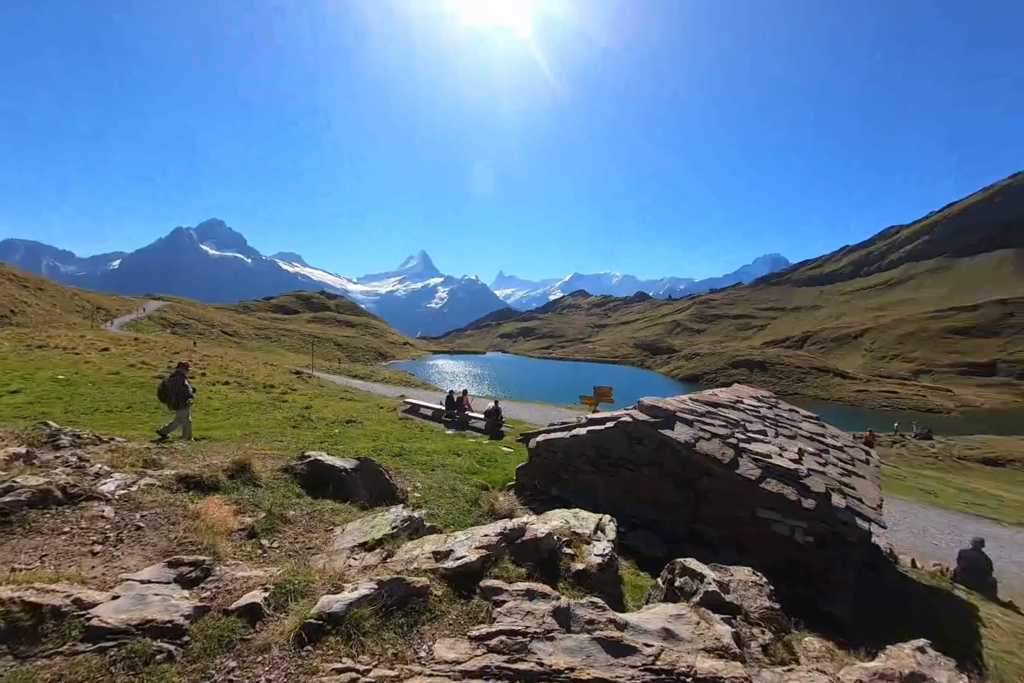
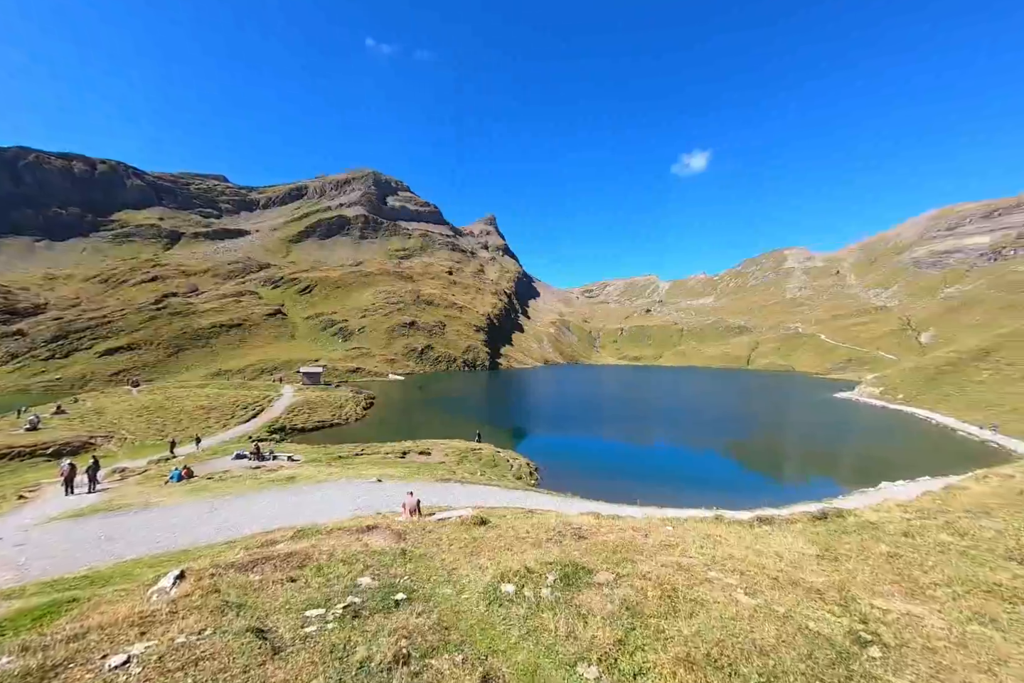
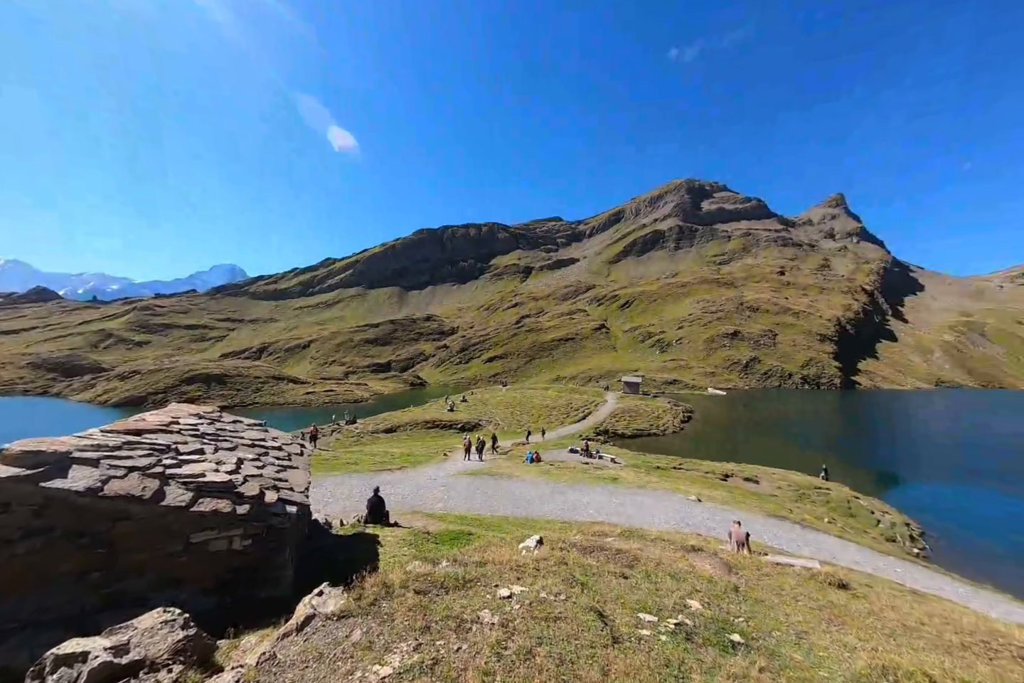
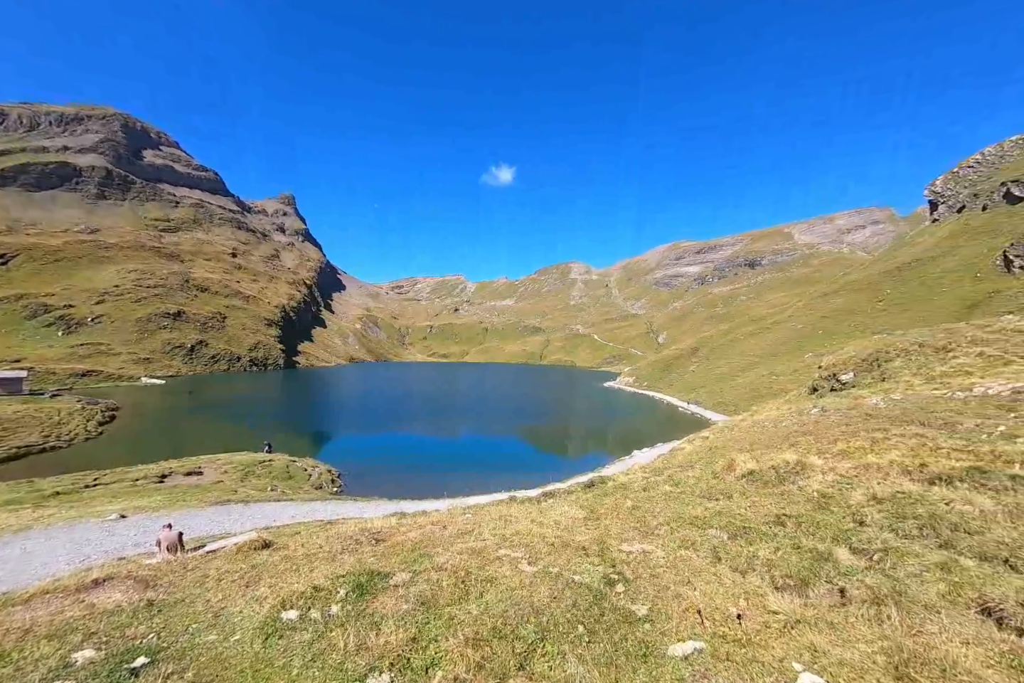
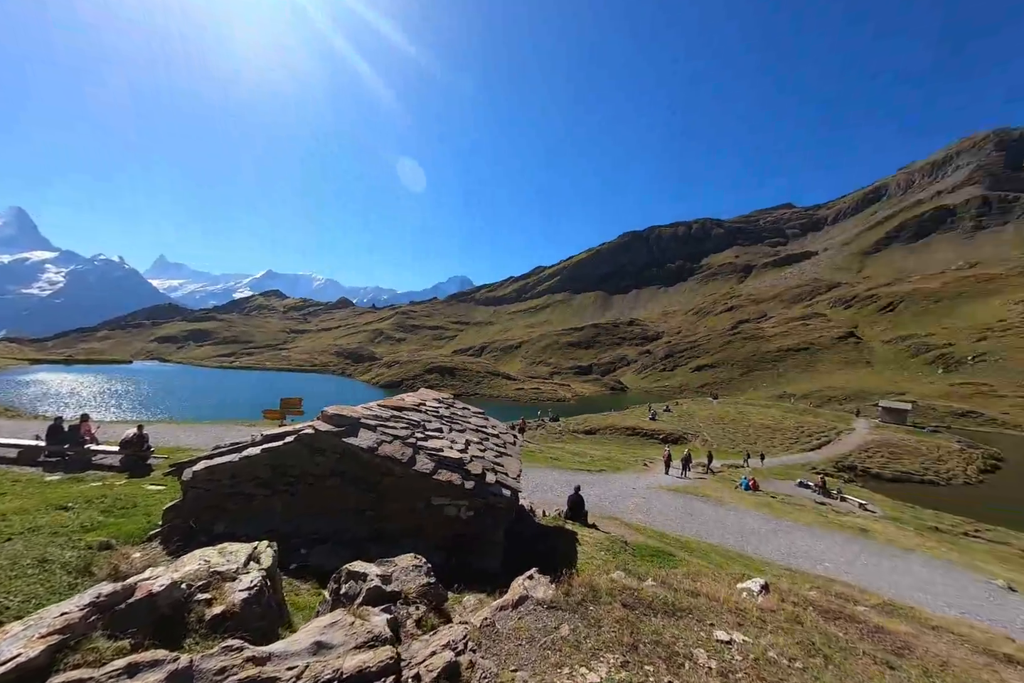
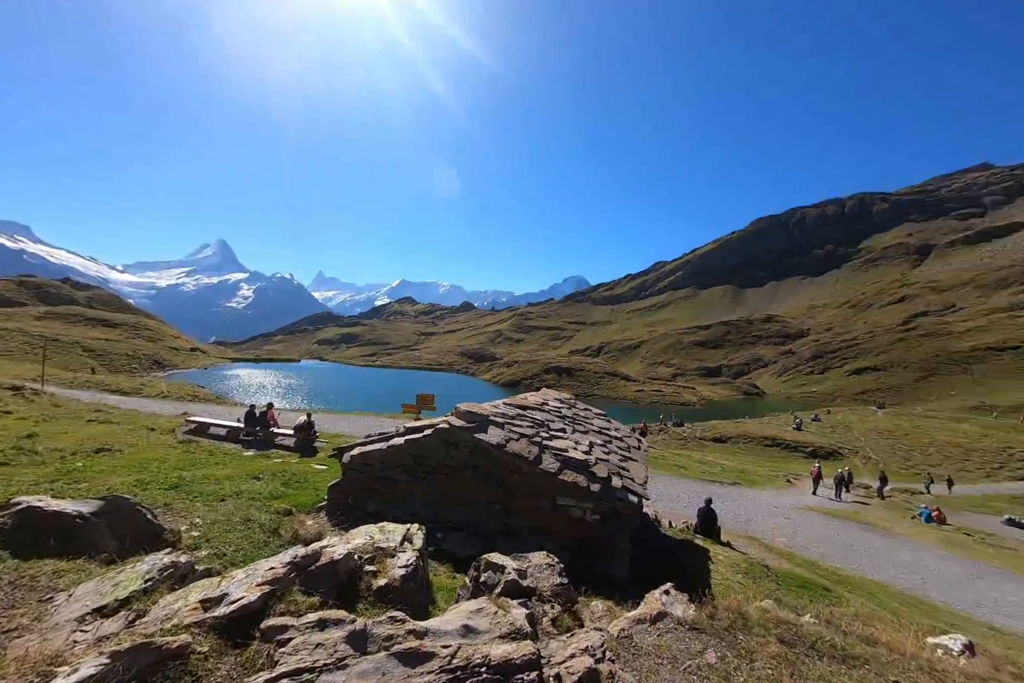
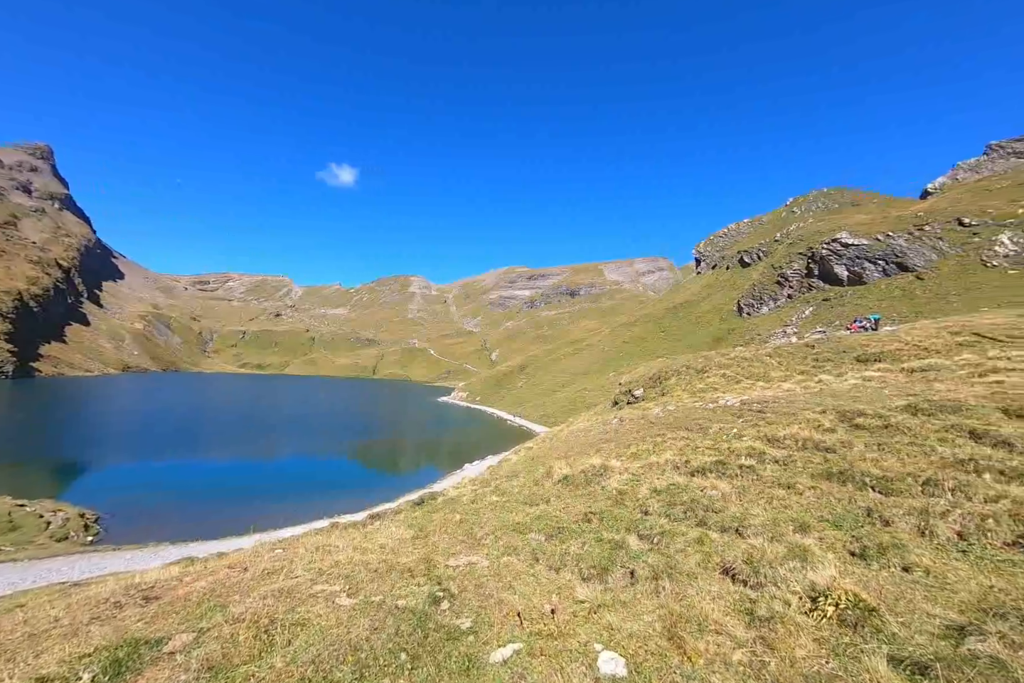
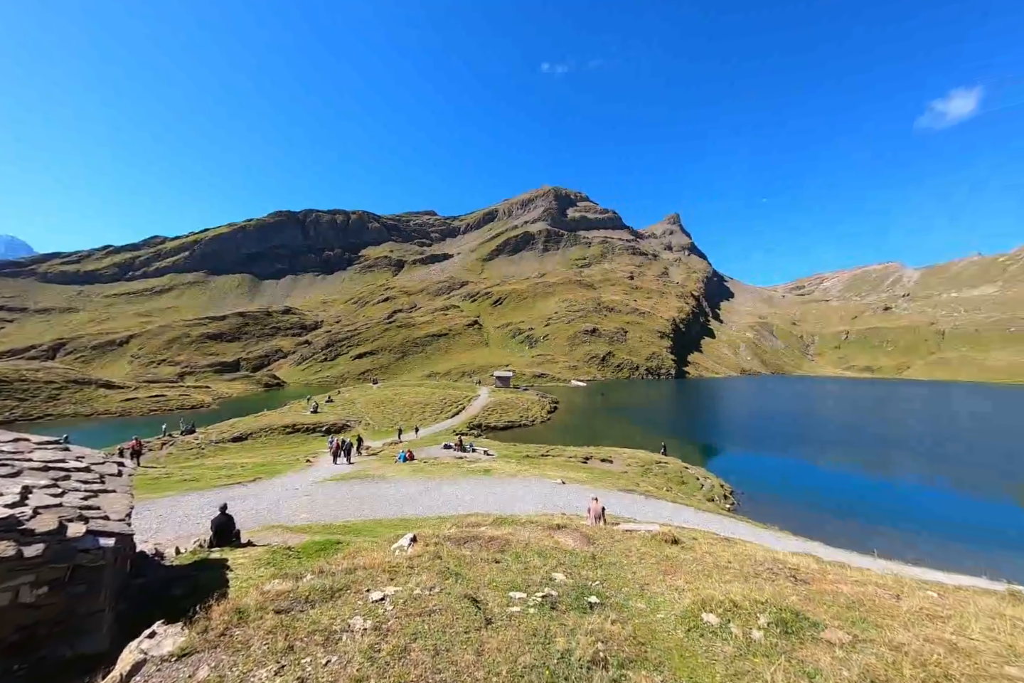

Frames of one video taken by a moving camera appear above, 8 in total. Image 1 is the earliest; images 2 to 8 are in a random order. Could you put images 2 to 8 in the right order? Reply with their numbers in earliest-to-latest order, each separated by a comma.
6, 5, 3, 8, 2, 4, 7
